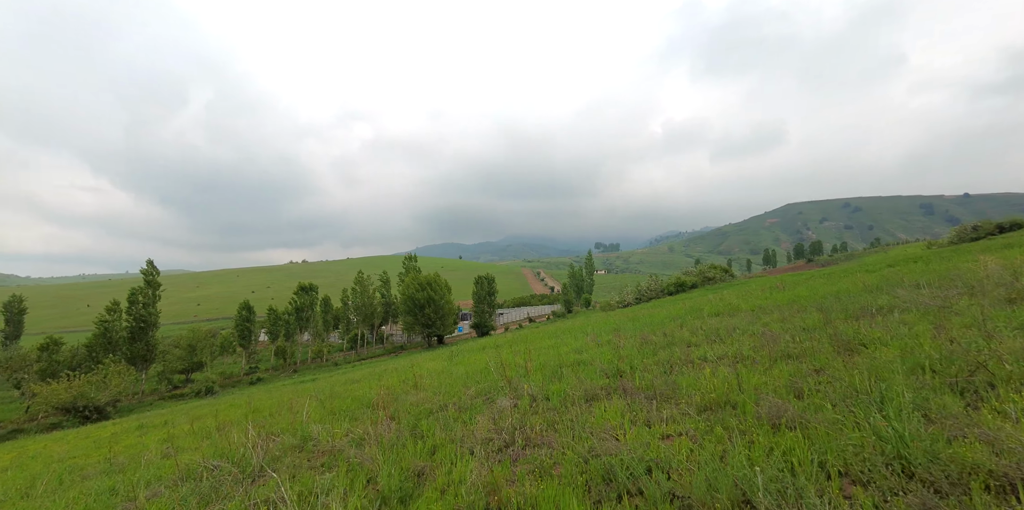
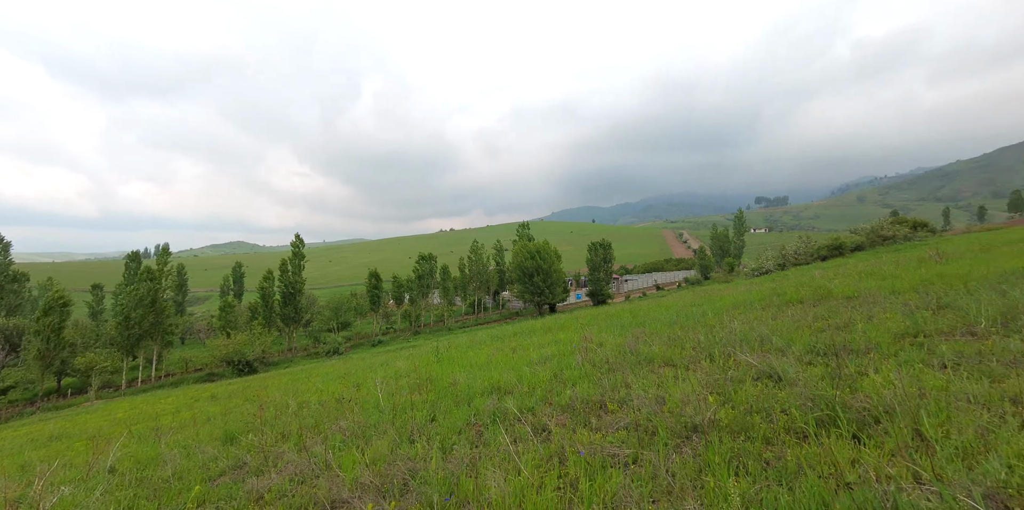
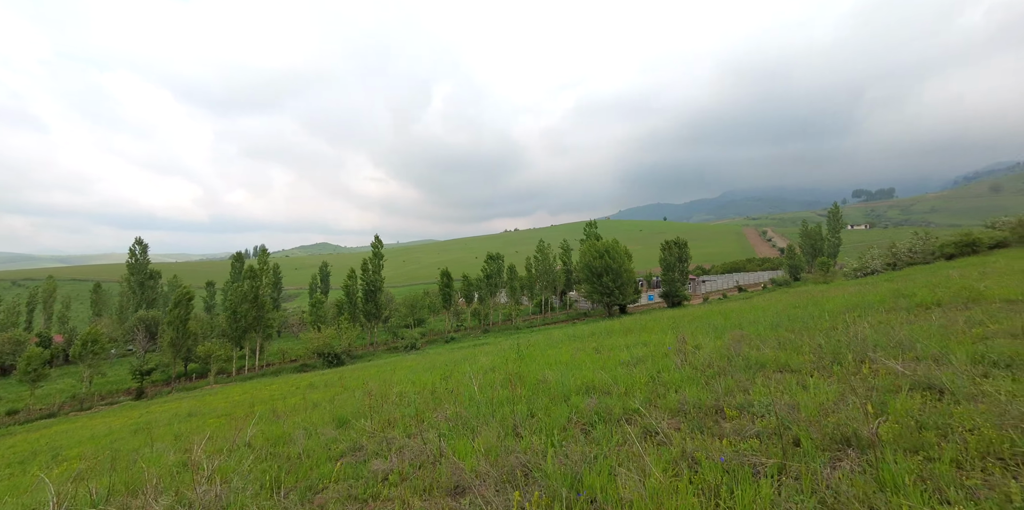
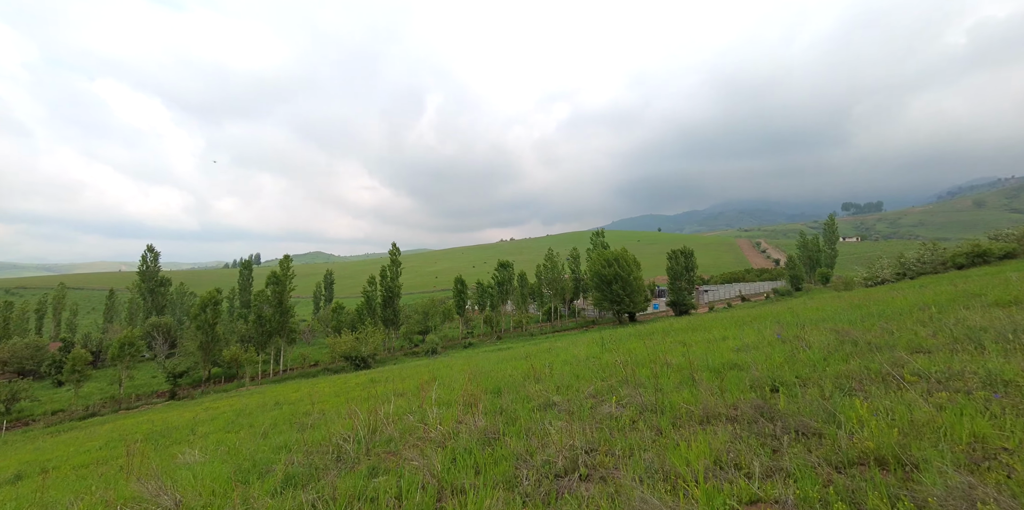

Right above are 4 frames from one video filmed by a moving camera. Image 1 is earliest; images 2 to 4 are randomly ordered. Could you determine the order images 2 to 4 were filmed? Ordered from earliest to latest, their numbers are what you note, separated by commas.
4, 3, 2
